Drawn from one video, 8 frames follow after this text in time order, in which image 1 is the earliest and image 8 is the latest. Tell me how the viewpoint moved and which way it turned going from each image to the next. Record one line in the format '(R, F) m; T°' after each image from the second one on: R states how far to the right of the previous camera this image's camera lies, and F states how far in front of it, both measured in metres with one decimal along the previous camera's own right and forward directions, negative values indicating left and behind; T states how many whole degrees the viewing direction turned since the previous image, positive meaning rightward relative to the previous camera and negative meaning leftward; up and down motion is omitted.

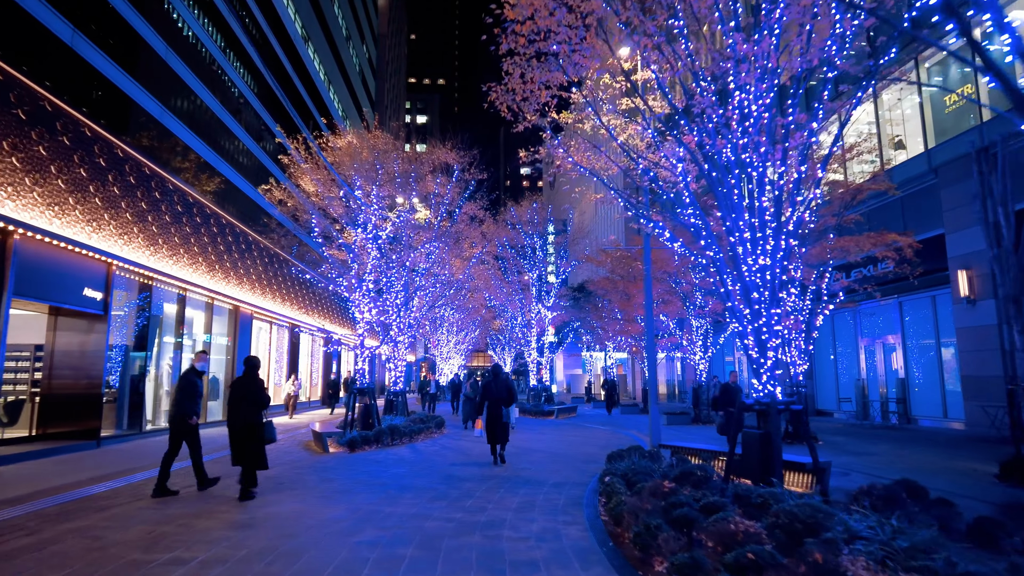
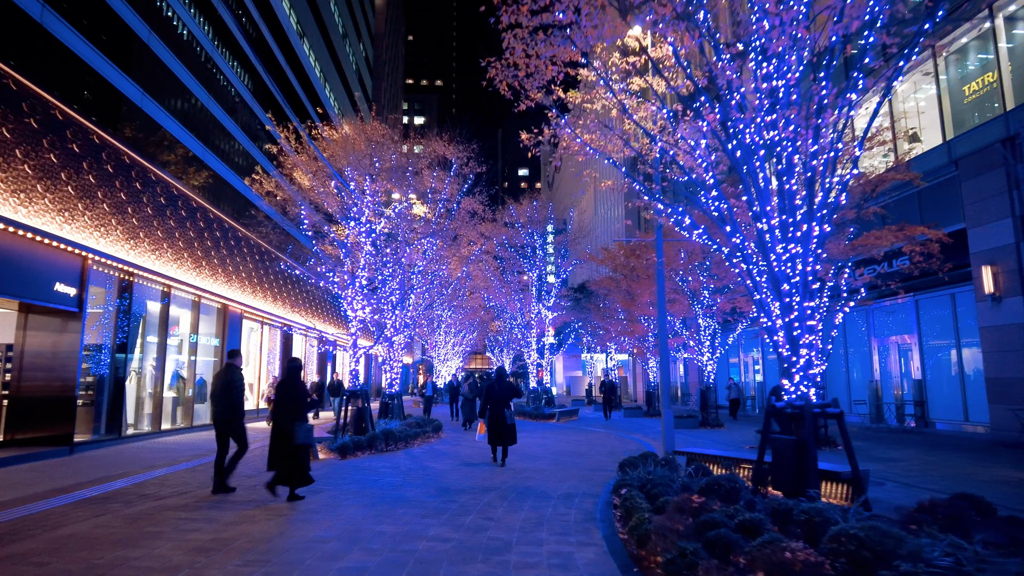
(-0.1, +0.8) m; 0°
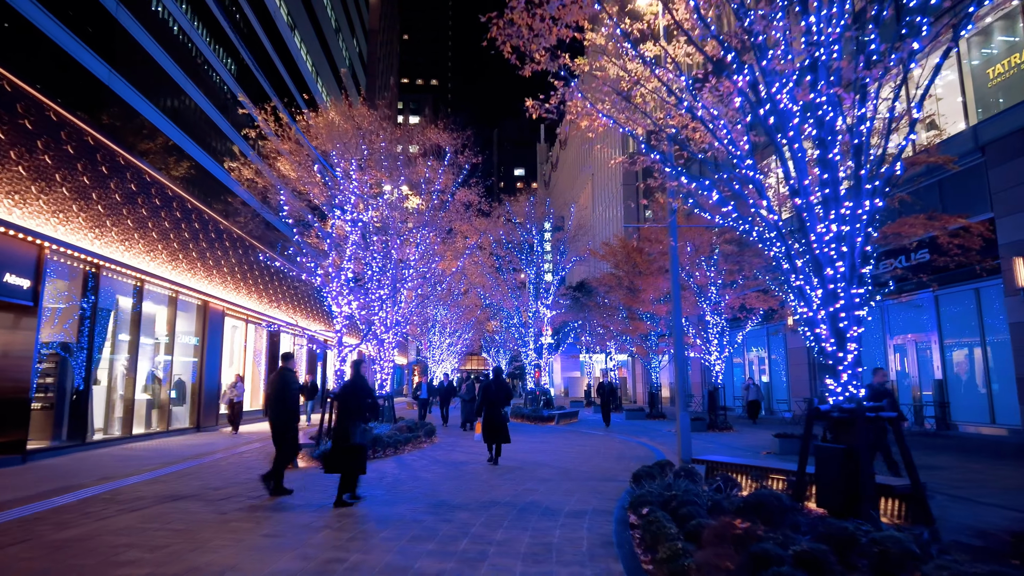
(-0.1, +1.1) m; 0°
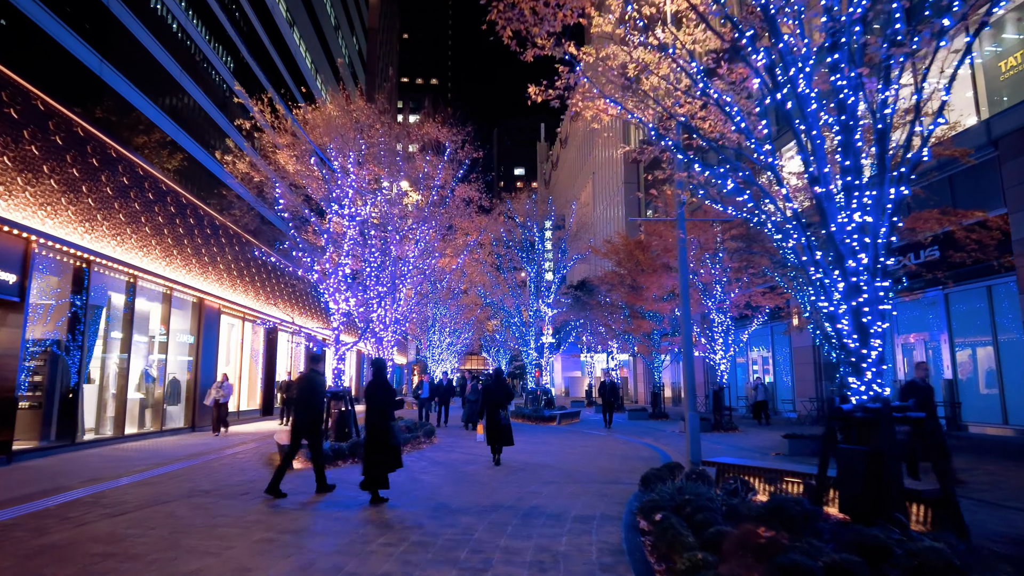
(0.0, +0.4) m; 0°
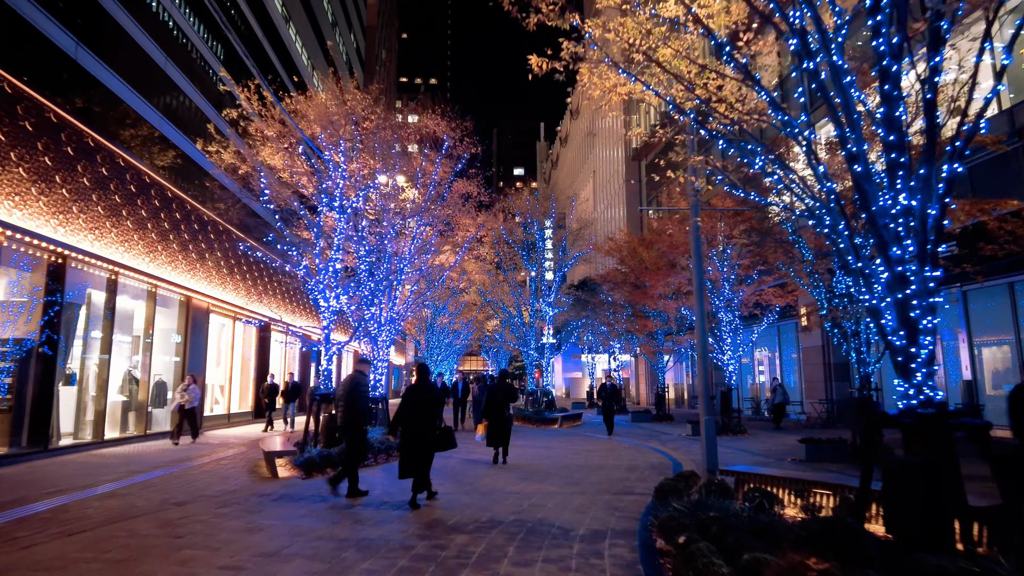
(0.0, +0.7) m; 0°
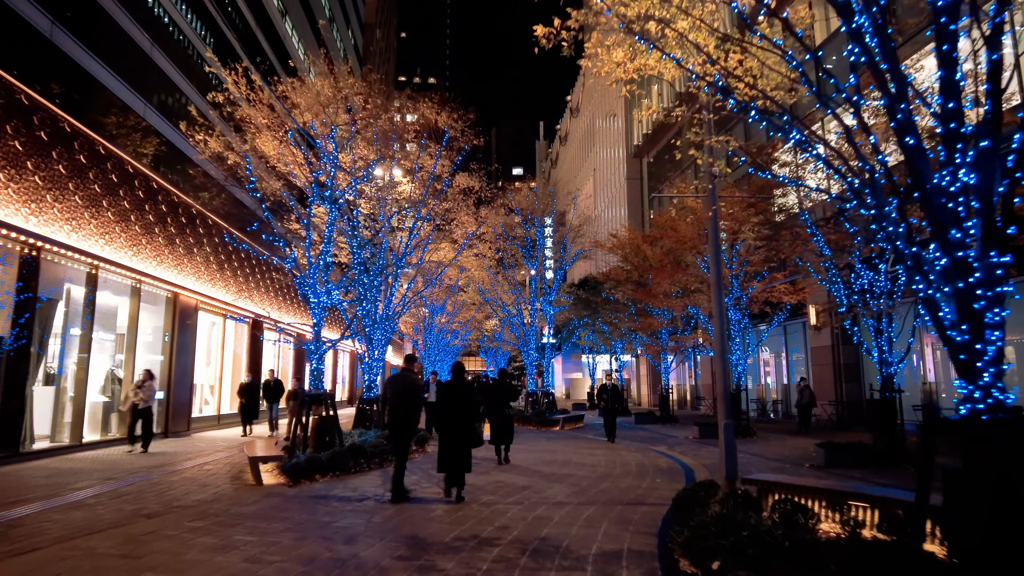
(-0.1, +0.7) m; 0°
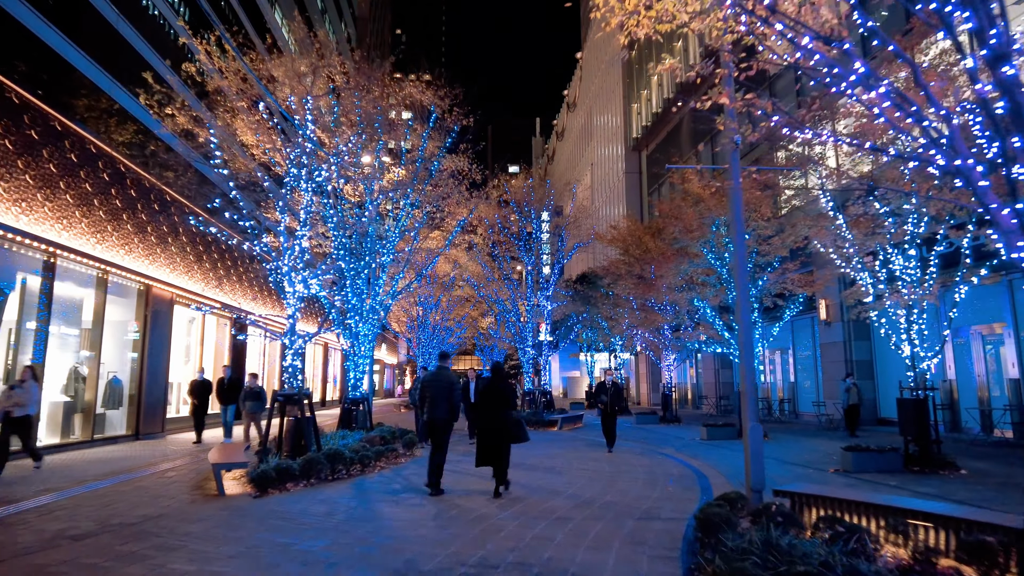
(0.0, +1.1) m; 0°
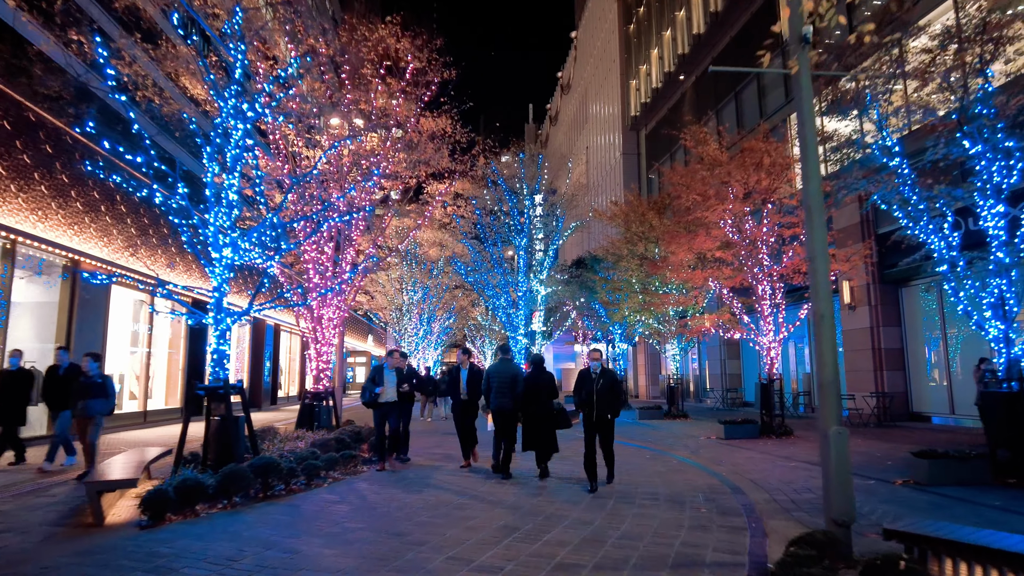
(+0.1, +2.2) m; +1°
